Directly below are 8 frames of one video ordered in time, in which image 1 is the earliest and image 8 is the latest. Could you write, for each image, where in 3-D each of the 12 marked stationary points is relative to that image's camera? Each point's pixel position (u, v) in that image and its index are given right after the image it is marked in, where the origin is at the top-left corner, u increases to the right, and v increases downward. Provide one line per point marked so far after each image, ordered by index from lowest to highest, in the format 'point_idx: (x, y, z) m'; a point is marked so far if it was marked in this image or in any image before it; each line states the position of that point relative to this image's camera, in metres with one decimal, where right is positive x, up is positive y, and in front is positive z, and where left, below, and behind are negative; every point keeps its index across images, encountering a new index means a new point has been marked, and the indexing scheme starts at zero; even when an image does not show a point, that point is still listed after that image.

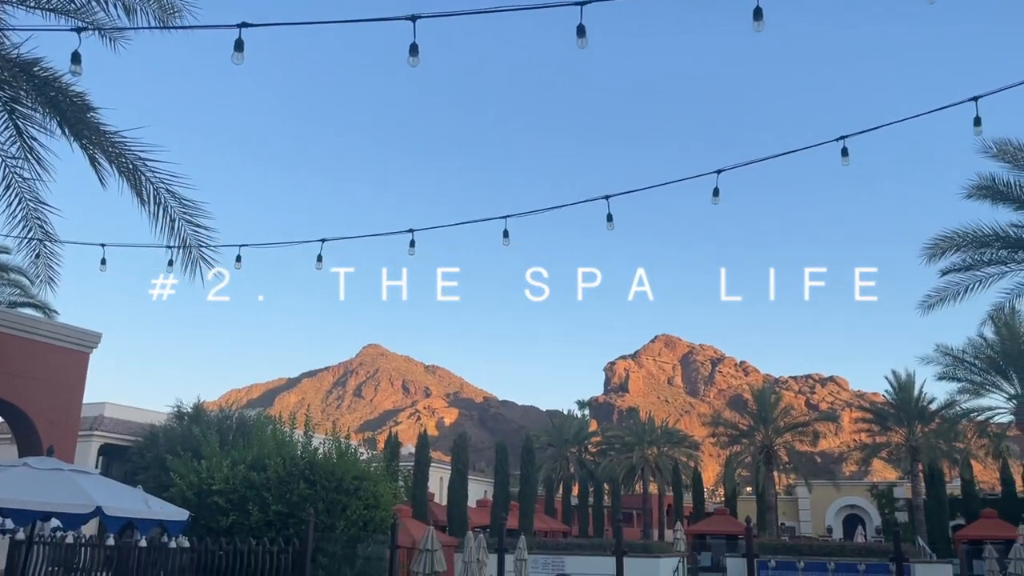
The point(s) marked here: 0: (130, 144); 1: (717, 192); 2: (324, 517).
0: (-4.0, +1.5, +8.8) m
1: (+2.2, +1.1, +8.9) m
2: (-2.4, -2.9, +10.6) m
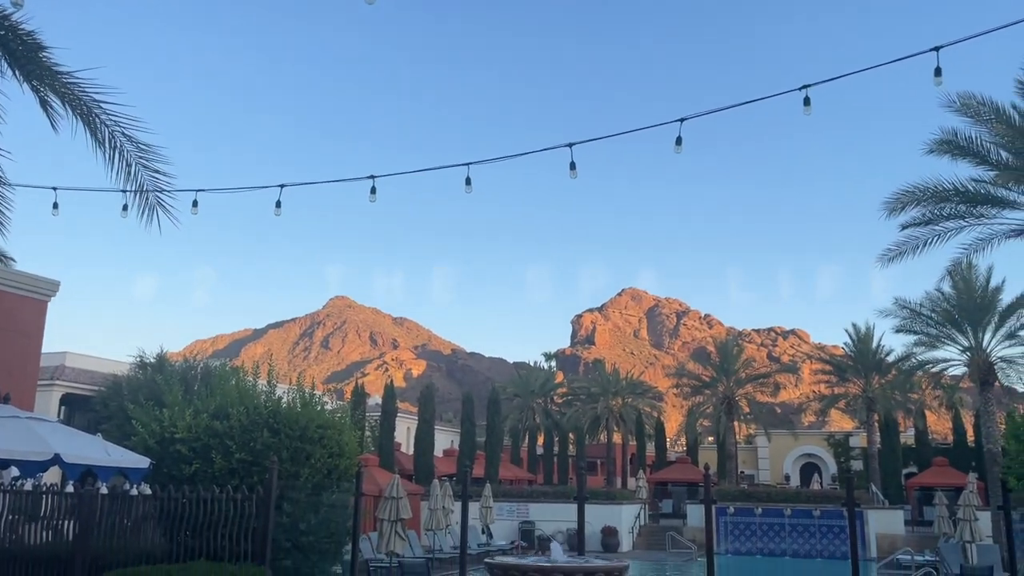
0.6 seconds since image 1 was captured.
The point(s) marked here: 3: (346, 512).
0: (-4.3, +2.1, +8.5) m
1: (+1.8, +1.6, +8.9) m
2: (-2.8, -2.2, +10.6) m
3: (-2.1, -2.9, +10.7) m
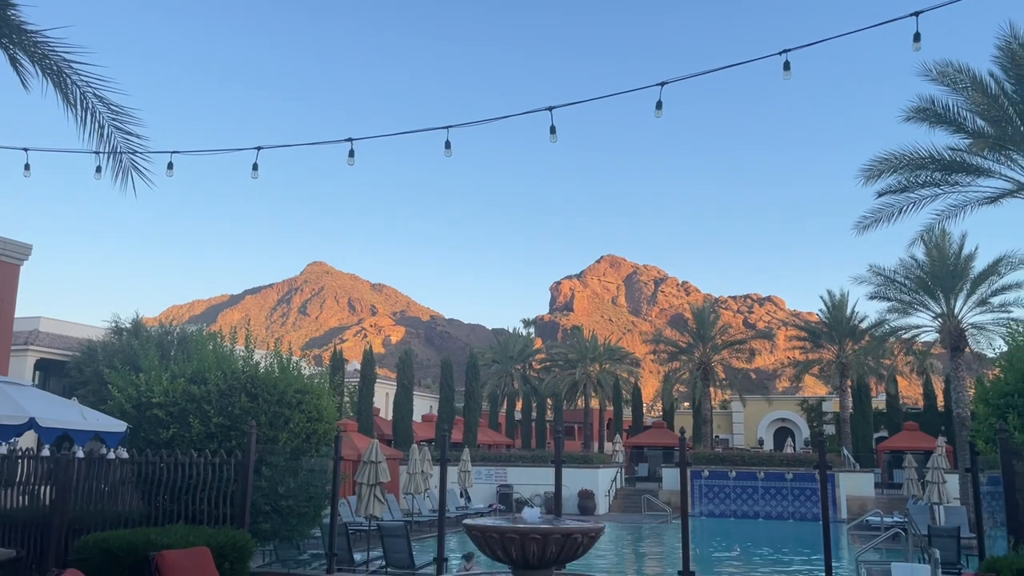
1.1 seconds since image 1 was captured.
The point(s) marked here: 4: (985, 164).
0: (-4.5, +2.4, +8.3) m
1: (+1.6, +2.0, +8.9) m
2: (-3.1, -1.8, +10.6) m
3: (-2.4, -2.4, +10.7) m
4: (+8.2, +2.1, +14.5) m
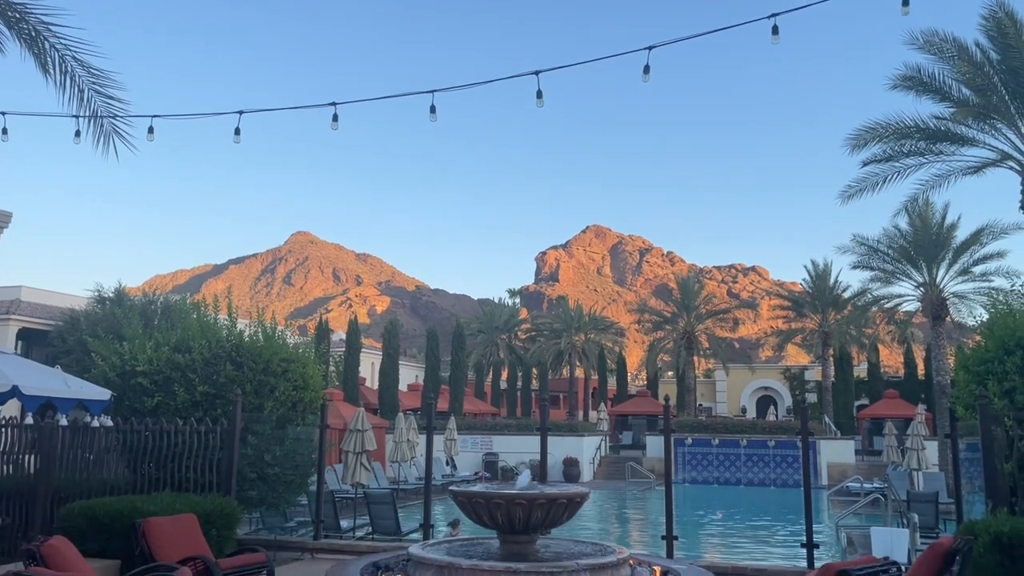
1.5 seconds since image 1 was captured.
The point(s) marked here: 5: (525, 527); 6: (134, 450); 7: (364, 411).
0: (-4.7, +2.7, +8.1) m
1: (+1.4, +2.3, +8.8) m
2: (-3.3, -1.4, +10.6) m
3: (-2.6, -2.0, +10.7) m
4: (+7.9, +2.7, +14.5) m
5: (+0.1, -1.9, +6.6) m
6: (-4.2, -1.8, +9.4) m
7: (-2.7, -2.2, +15.1) m
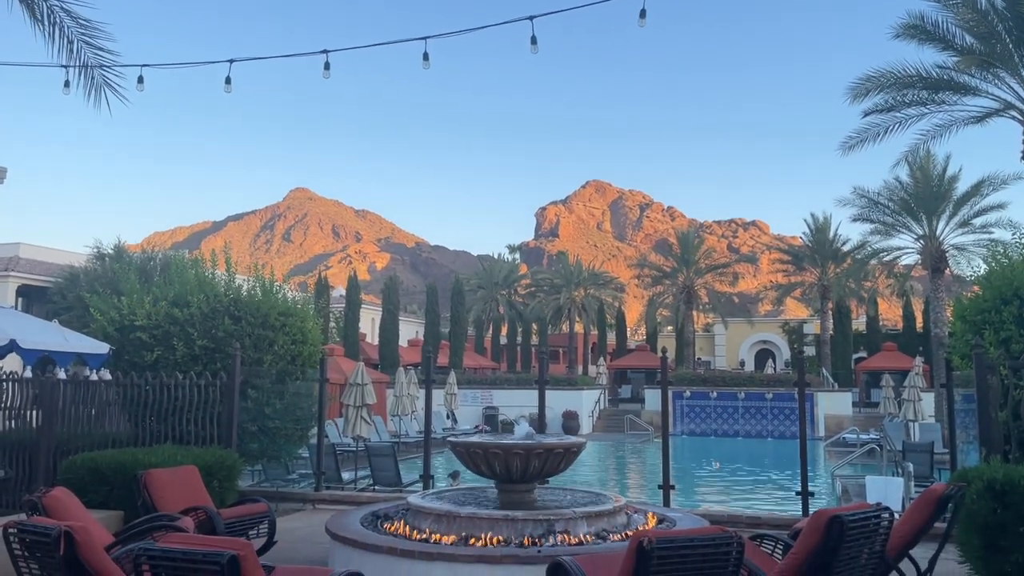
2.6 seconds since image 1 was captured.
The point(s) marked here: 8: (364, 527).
0: (-4.7, +3.2, +7.9) m
1: (+1.4, +2.8, +8.6) m
2: (-3.3, -0.8, +10.7) m
3: (-2.6, -1.4, +10.8) m
4: (+7.9, +3.5, +14.3) m
5: (+0.1, -1.5, +6.6) m
6: (-4.2, -1.3, +9.4) m
7: (-2.7, -1.4, +15.2) m
8: (-1.2, -1.9, +6.6) m
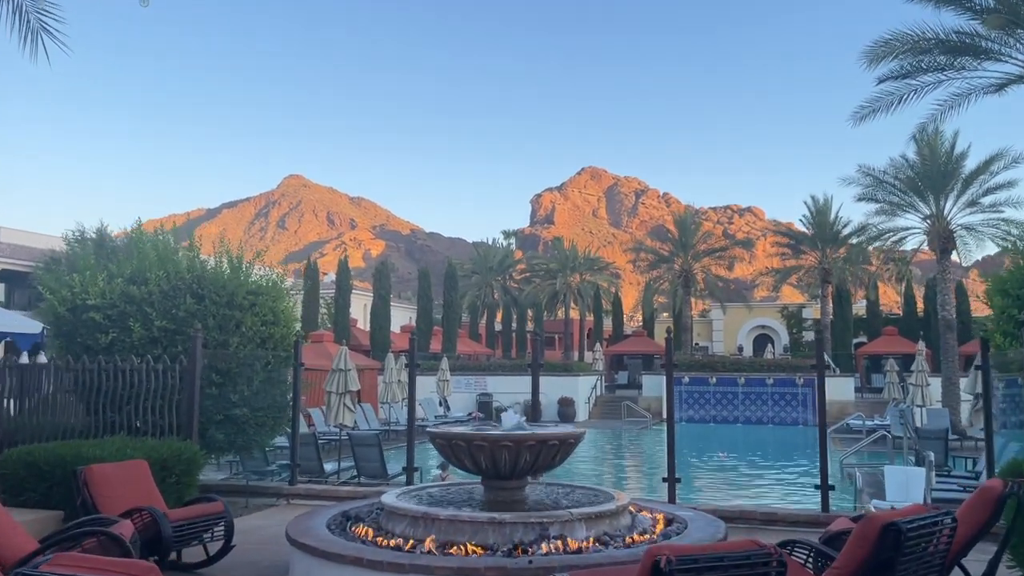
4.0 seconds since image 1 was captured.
0: (-4.8, +3.4, +7.0) m
1: (+1.3, +3.0, +7.7) m
2: (-3.4, -0.5, +9.8) m
3: (-2.7, -1.1, +10.0) m
4: (+7.7, +3.9, +13.4) m
5: (0.0, -1.3, +5.8) m
6: (-4.3, -1.1, +8.5) m
7: (-2.8, -1.0, +14.3) m
8: (-1.2, -1.7, +5.7) m
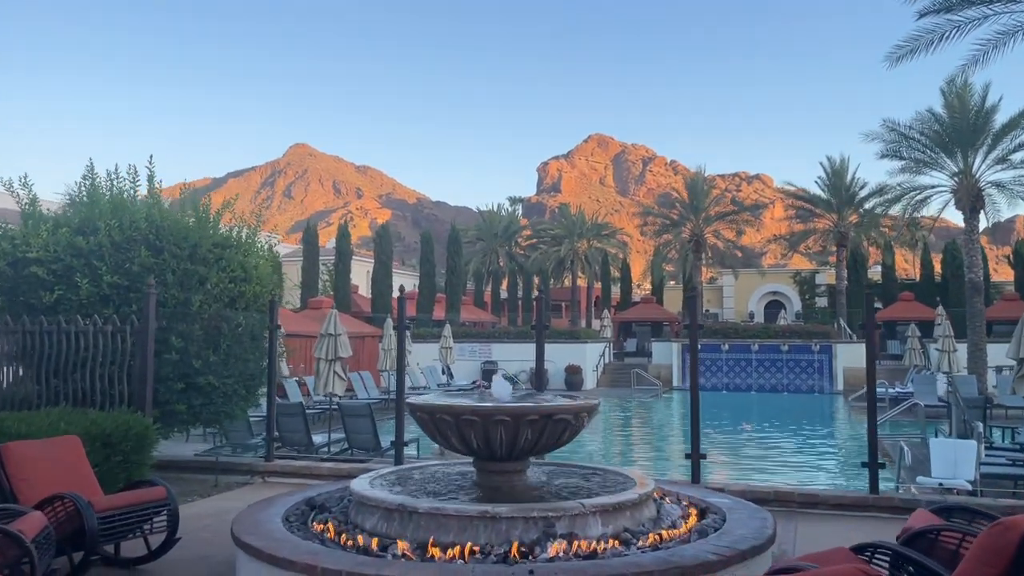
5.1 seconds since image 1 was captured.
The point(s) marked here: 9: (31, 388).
0: (-4.8, +3.8, +5.8) m
1: (+1.3, +3.5, +6.5) m
2: (-3.4, 0.0, +8.7) m
3: (-2.7, -0.7, +8.9) m
4: (+7.8, +4.5, +12.1) m
5: (0.0, -0.9, +4.7) m
6: (-4.3, -0.6, +7.5) m
7: (-2.8, -0.4, +13.2) m
8: (-1.2, -1.3, +4.7) m
9: (-4.4, -0.9, +7.4) m
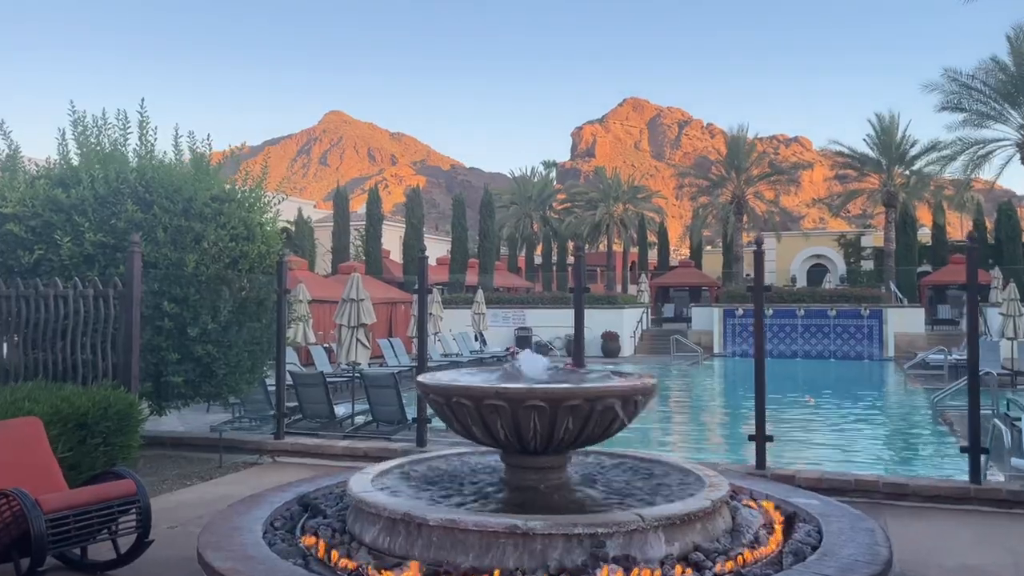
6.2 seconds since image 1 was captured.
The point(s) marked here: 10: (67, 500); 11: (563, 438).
0: (-4.6, +4.0, +4.8) m
1: (+1.5, +3.8, +5.3) m
2: (-3.1, +0.3, +7.8) m
3: (-2.4, -0.3, +8.0) m
4: (+8.2, +5.1, +10.6) m
5: (+0.2, -0.7, +3.8) m
6: (-4.0, -0.3, +6.7) m
7: (-2.3, +0.2, +12.3) m
8: (-1.1, -1.1, +3.8) m
9: (-4.1, -0.6, +6.7) m
10: (-2.3, -1.1, +4.3) m
11: (+0.2, -0.6, +3.7) m
